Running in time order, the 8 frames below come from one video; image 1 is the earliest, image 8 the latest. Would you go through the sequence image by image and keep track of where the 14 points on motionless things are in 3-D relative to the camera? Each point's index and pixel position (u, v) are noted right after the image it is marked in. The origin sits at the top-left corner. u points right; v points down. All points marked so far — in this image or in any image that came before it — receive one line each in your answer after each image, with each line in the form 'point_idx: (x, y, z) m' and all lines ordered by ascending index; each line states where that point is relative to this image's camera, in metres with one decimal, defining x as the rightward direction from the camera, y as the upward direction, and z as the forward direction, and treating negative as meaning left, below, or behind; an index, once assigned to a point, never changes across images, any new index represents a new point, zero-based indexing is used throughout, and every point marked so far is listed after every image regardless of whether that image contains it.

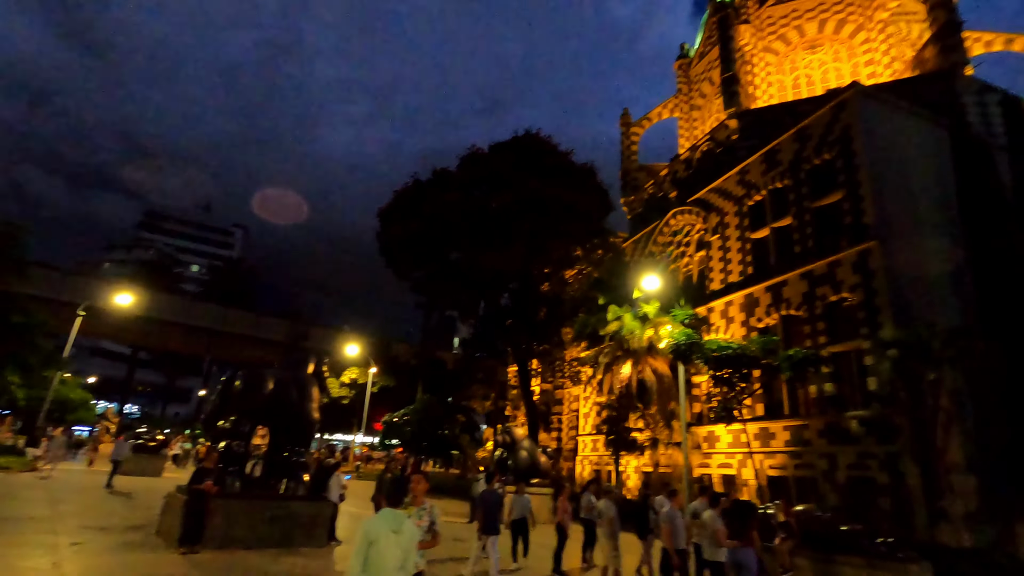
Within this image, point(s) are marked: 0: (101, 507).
0: (-7.9, -4.4, +10.5) m
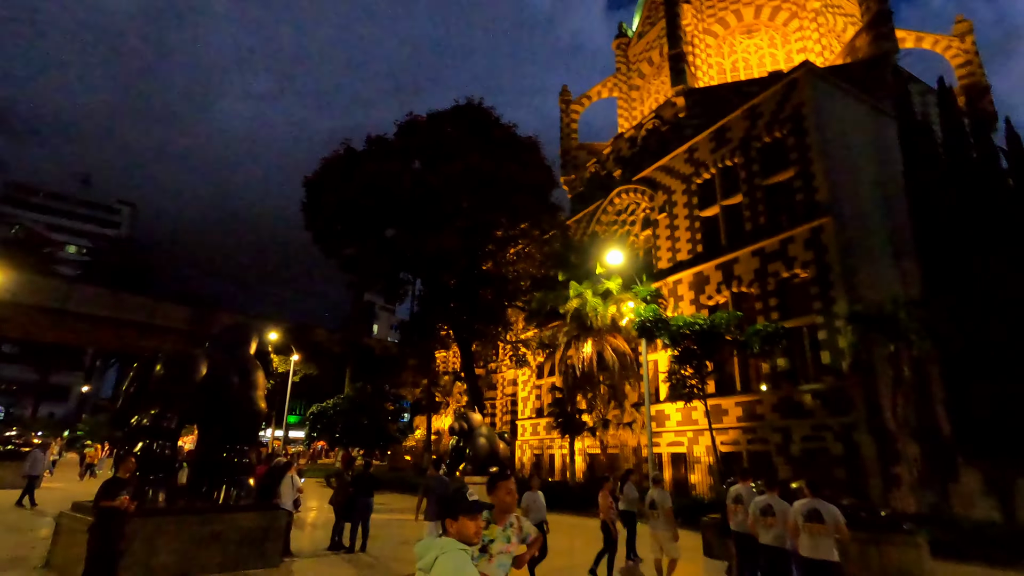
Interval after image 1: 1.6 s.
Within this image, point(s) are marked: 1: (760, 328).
0: (-8.3, -3.8, +8.2) m
1: (+6.8, -1.0, +14.3) m
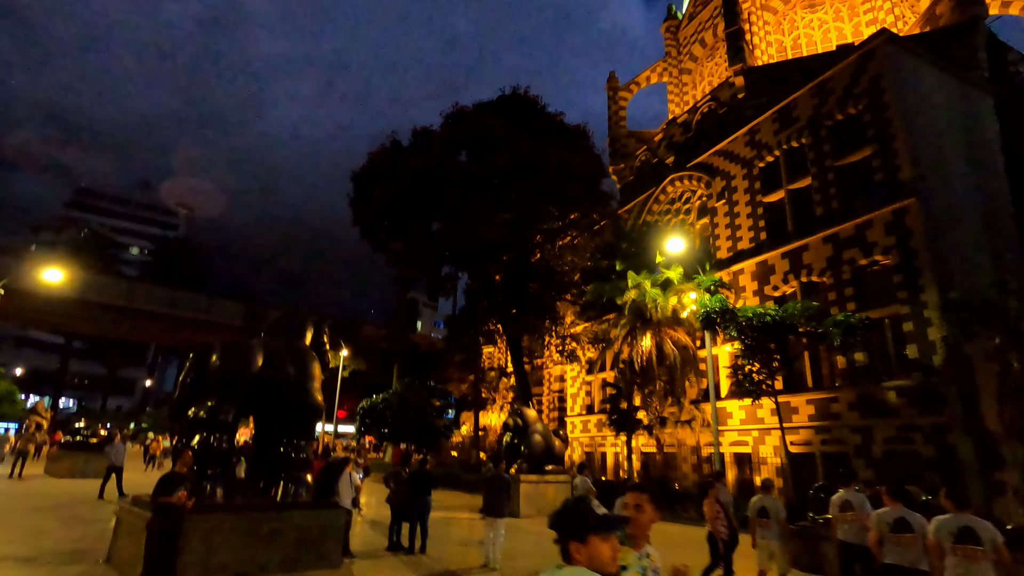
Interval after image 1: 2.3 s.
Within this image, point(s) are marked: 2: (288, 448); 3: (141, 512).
0: (-7.3, -3.7, +8.2) m
1: (+8.2, -0.7, +13.2) m
2: (-2.7, -2.0, +6.5) m
3: (-3.9, -2.4, +5.6) m
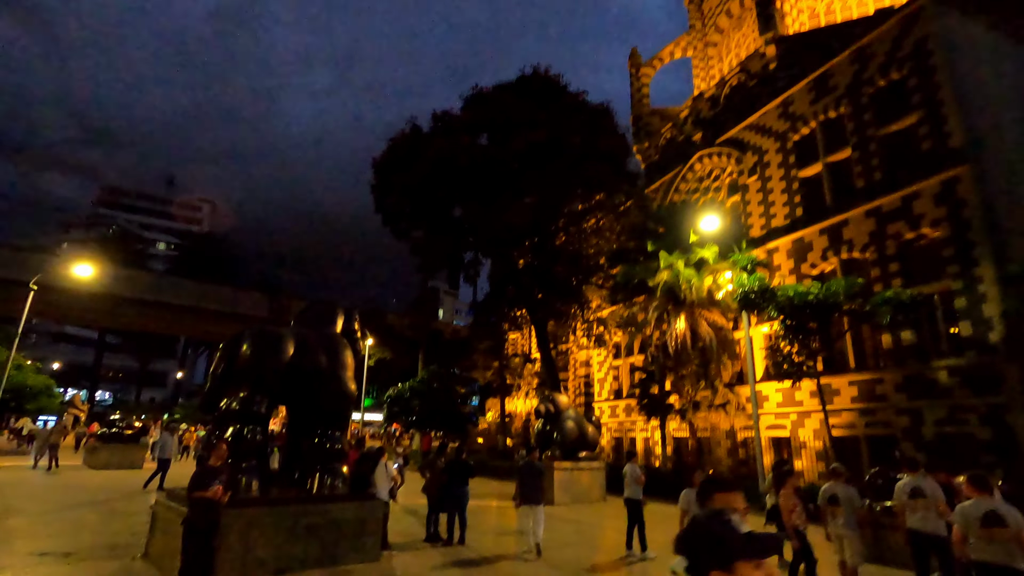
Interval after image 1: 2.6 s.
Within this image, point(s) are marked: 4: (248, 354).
0: (-6.7, -3.6, +8.2) m
1: (+8.9, -0.2, +12.6) m
2: (-2.2, -1.8, +6.3) m
3: (-3.4, -2.2, +5.4) m
4: (-3.0, -0.8, +6.0) m
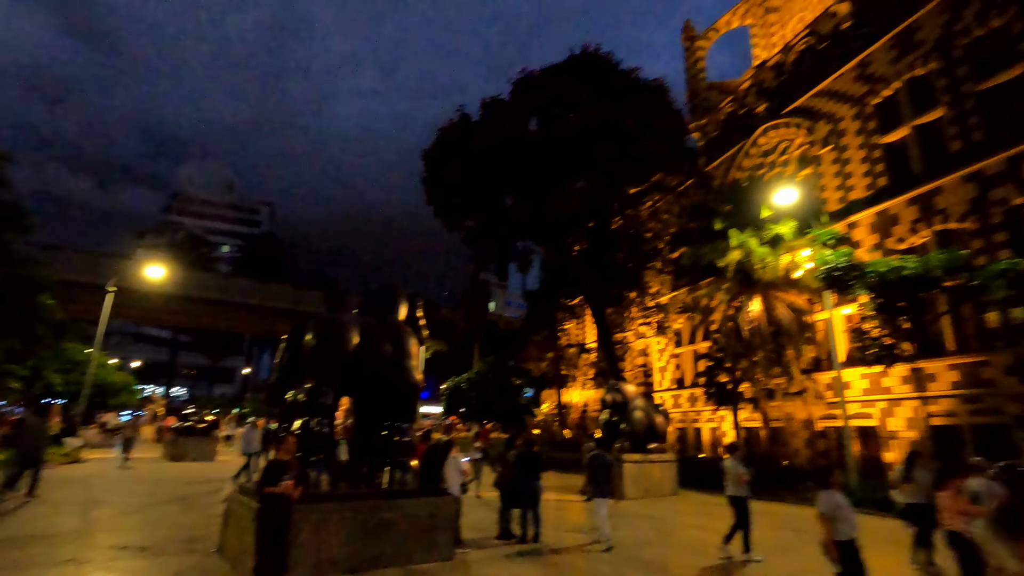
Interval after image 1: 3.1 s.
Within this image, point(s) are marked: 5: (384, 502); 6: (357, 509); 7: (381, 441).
0: (-5.6, -3.5, +8.4) m
1: (+10.2, +0.4, +11.2) m
2: (-1.4, -1.6, +6.0) m
3: (-2.6, -2.1, +5.3) m
4: (-2.1, -0.6, +5.8) m
5: (-1.3, -2.2, +5.5) m
6: (-1.5, -2.2, +5.3) m
7: (-1.5, -1.7, +6.0) m
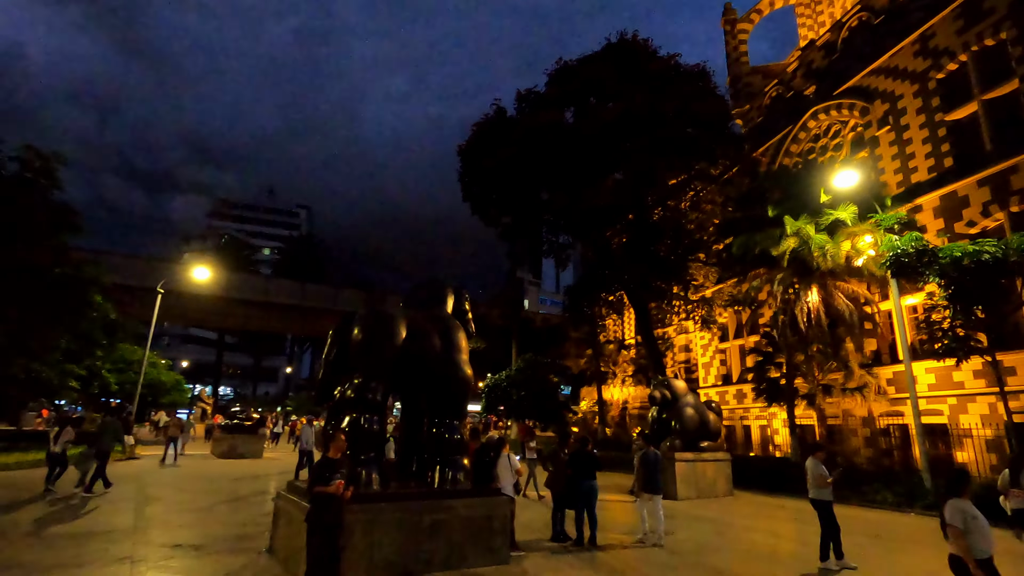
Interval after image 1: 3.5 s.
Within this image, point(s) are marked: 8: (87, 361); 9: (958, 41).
0: (-4.8, -3.5, +8.4) m
1: (+11.1, +0.7, +10.2) m
2: (-0.8, -1.5, +5.8) m
3: (-2.0, -2.1, +5.1) m
4: (-1.6, -0.5, +5.6) m
5: (-0.7, -2.1, +5.2) m
6: (-1.0, -2.1, +5.0) m
7: (-0.9, -1.6, +5.8) m
8: (-14.9, -2.6, +18.6) m
9: (+12.1, +6.7, +14.4) m
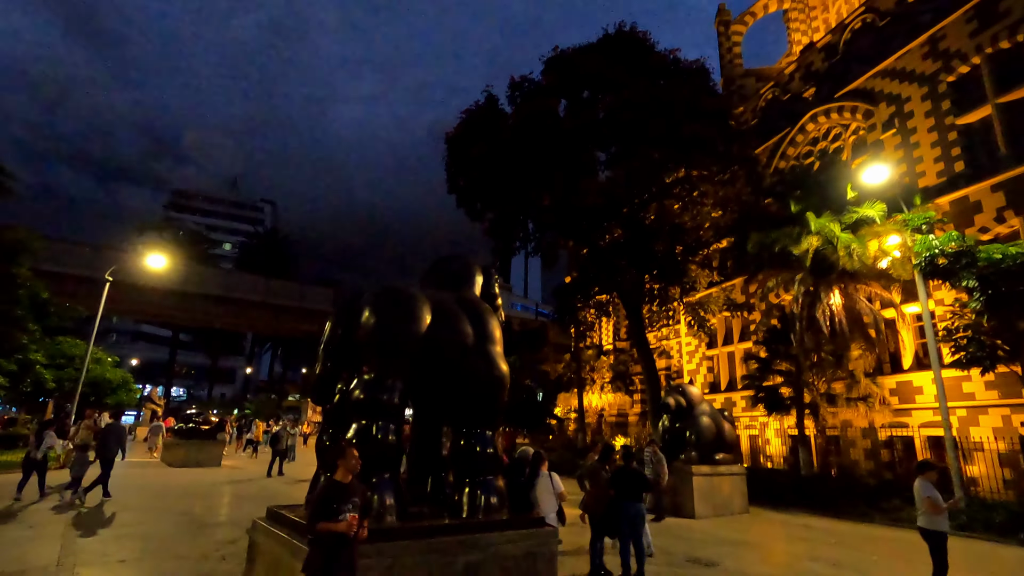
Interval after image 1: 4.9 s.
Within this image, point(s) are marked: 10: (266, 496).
0: (-4.6, -3.1, +6.9) m
1: (+11.2, +0.6, +9.8) m
2: (-0.4, -1.3, +4.6) m
3: (-1.6, -1.8, +3.8) m
4: (-1.1, -0.3, +4.3) m
5: (-0.3, -1.9, +4.0) m
6: (-0.5, -1.9, +3.8) m
7: (-0.5, -1.4, +4.5) m
8: (-15.3, -2.1, +16.4) m
9: (+12.1, +6.5, +14.0) m
10: (-5.2, -4.4, +11.2) m
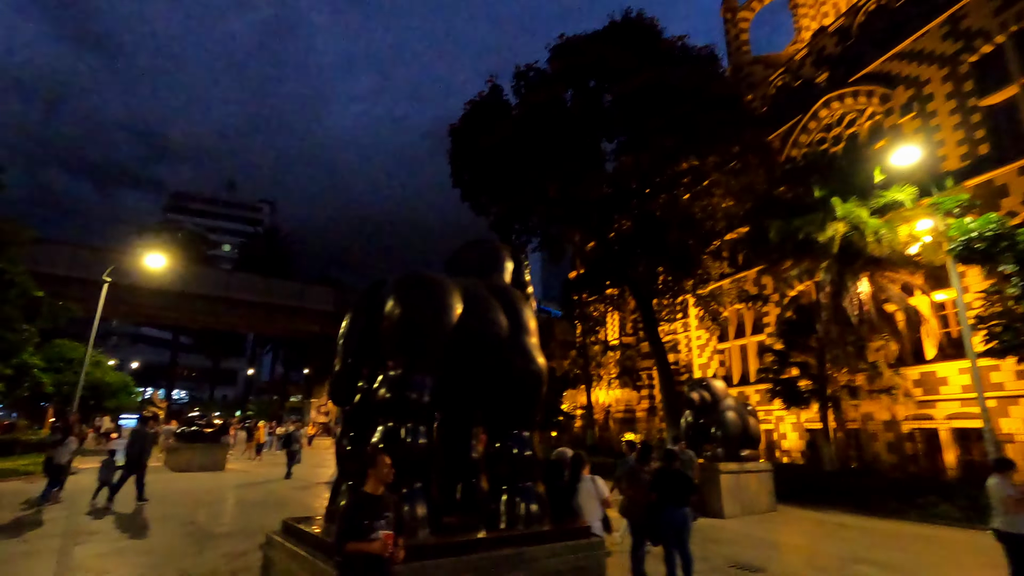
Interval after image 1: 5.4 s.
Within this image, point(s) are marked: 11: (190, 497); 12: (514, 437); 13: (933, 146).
0: (-4.2, -3.1, +6.5) m
1: (+11.5, +0.9, +9.3) m
2: (0.0, -1.2, +4.1) m
3: (-1.3, -1.7, +3.4) m
4: (-0.8, -0.2, +3.9) m
5: (0.0, -1.8, +3.5) m
6: (-0.2, -1.8, +3.4) m
7: (-0.2, -1.3, +4.1) m
8: (-14.9, -2.1, +16.0) m
9: (+12.3, +6.8, +13.6) m
10: (-4.8, -4.3, +10.8) m
11: (-7.0, -4.3, +10.9) m
12: (0.0, -1.2, +4.2) m
13: (+11.6, +3.9, +14.7) m
